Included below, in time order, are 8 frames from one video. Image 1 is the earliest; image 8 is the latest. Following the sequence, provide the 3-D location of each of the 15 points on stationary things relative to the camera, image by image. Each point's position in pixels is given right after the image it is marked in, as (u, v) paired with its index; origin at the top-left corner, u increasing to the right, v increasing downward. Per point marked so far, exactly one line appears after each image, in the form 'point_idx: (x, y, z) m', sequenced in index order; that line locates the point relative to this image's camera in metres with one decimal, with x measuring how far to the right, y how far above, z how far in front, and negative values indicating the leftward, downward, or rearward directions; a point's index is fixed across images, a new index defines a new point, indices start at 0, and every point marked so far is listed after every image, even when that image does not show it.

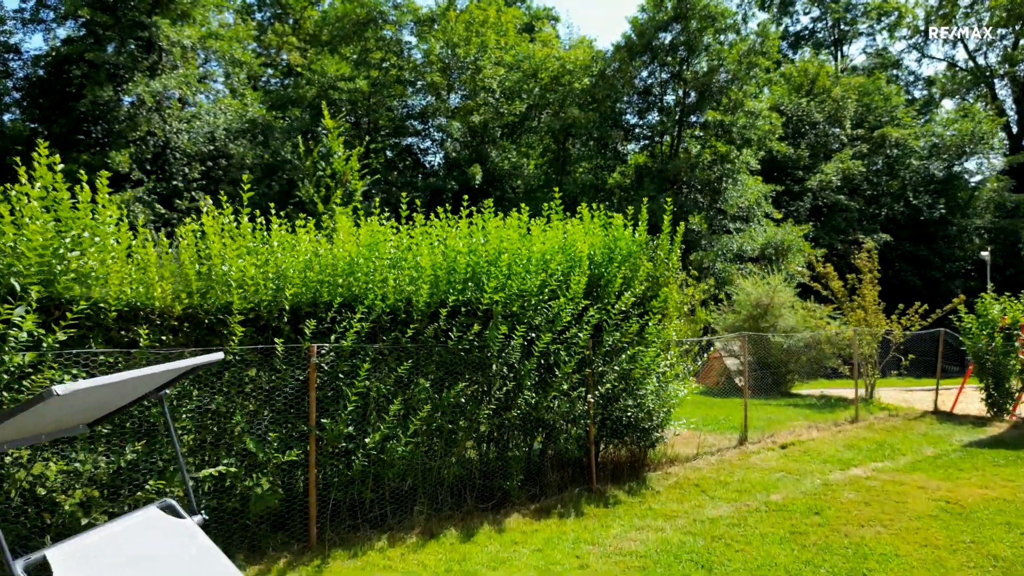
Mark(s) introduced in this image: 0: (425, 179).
0: (-1.7, +2.1, +13.3) m
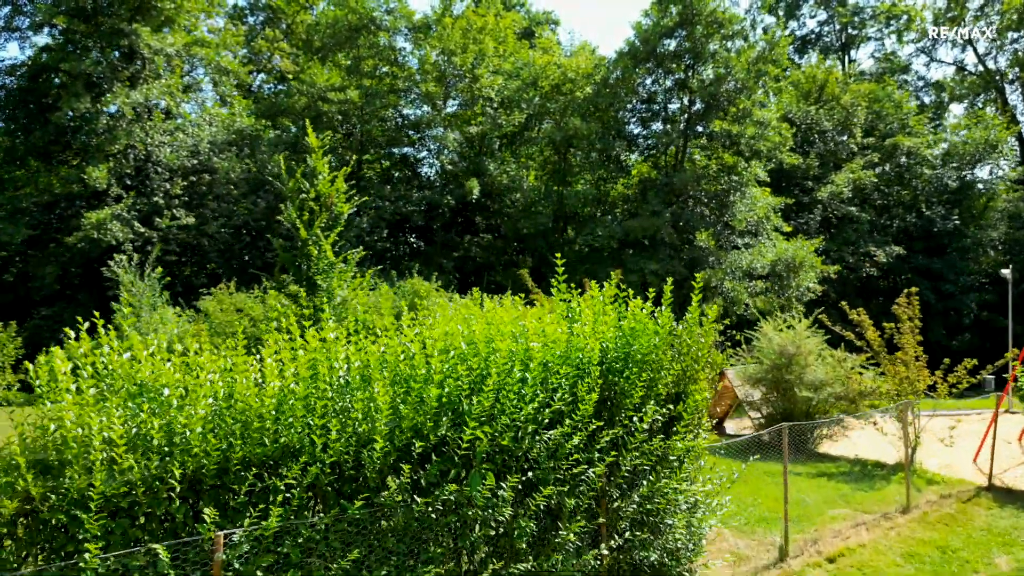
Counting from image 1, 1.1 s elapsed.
0: (-1.7, +1.8, +12.7) m
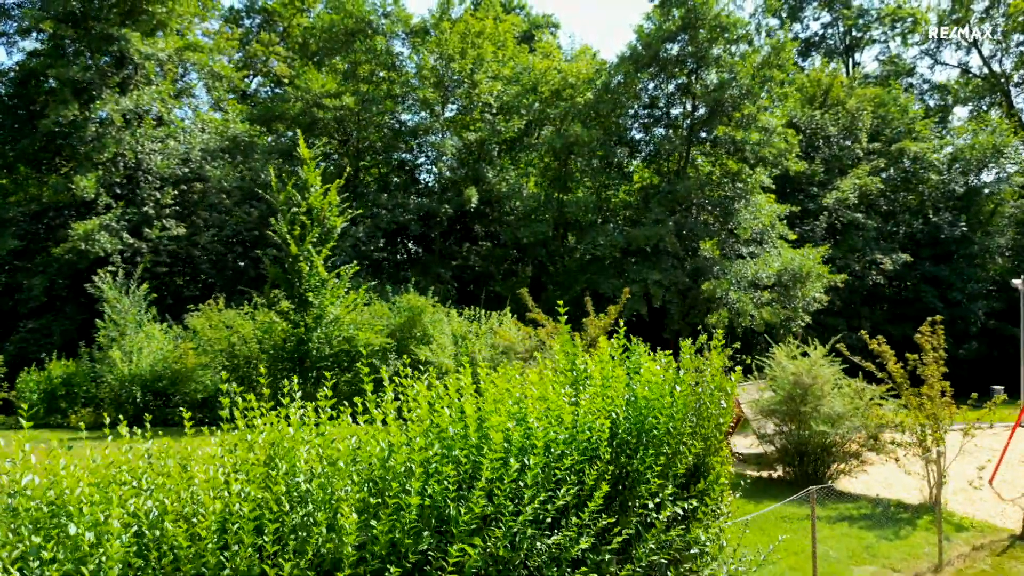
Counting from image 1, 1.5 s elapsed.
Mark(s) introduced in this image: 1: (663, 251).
0: (-1.7, +1.6, +12.5) m
1: (+2.7, +0.7, +12.0) m
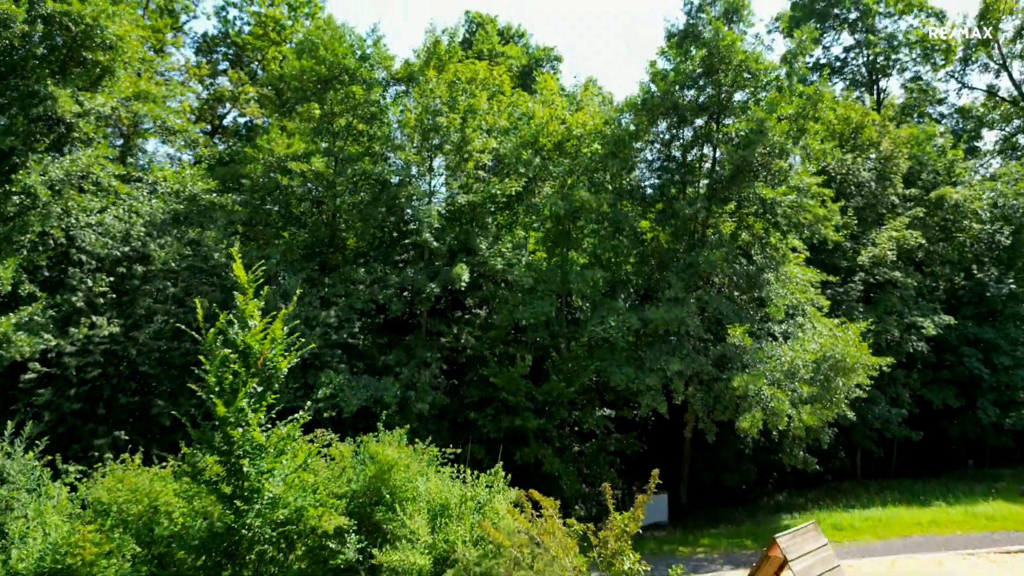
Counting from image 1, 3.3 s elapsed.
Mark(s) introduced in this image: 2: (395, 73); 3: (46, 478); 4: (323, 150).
0: (-1.8, +0.2, +10.8) m
1: (+2.6, -0.7, +10.4) m
2: (-2.0, +3.6, +11.5) m
3: (-4.3, -1.7, +6.2) m
4: (-2.9, +2.2, +10.7) m
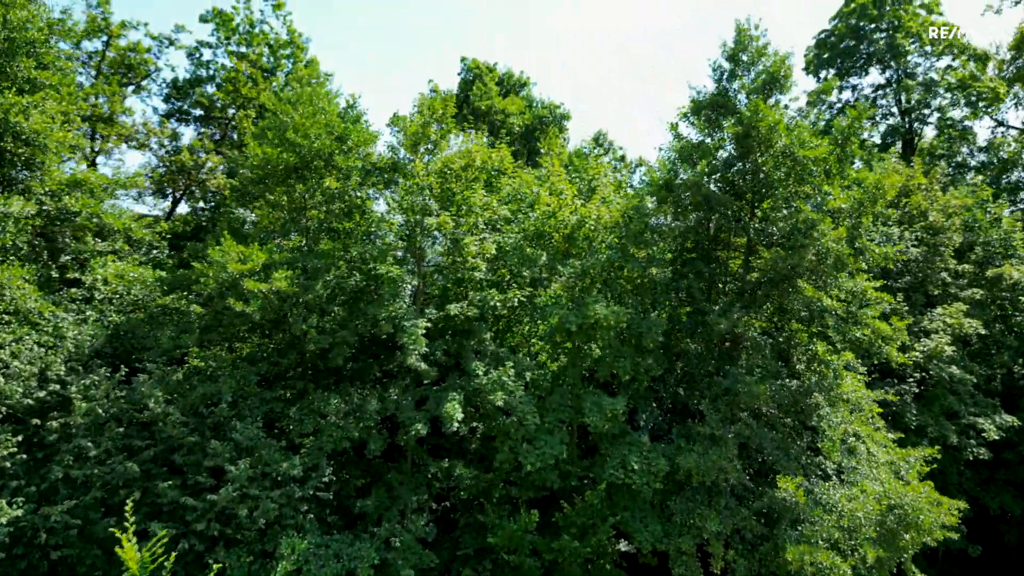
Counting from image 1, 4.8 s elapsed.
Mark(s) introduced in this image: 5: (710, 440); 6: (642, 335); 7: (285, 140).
0: (-1.7, -1.5, +9.1) m
1: (+2.7, -2.5, +8.7) m
2: (-2.0, +1.8, +9.8) m
3: (-4.2, -3.5, +4.5) m
4: (-2.9, +0.4, +8.9) m
5: (+2.6, -2.0, +8.8) m
6: (+1.8, -0.7, +9.3) m
7: (-3.2, +2.1, +9.5) m
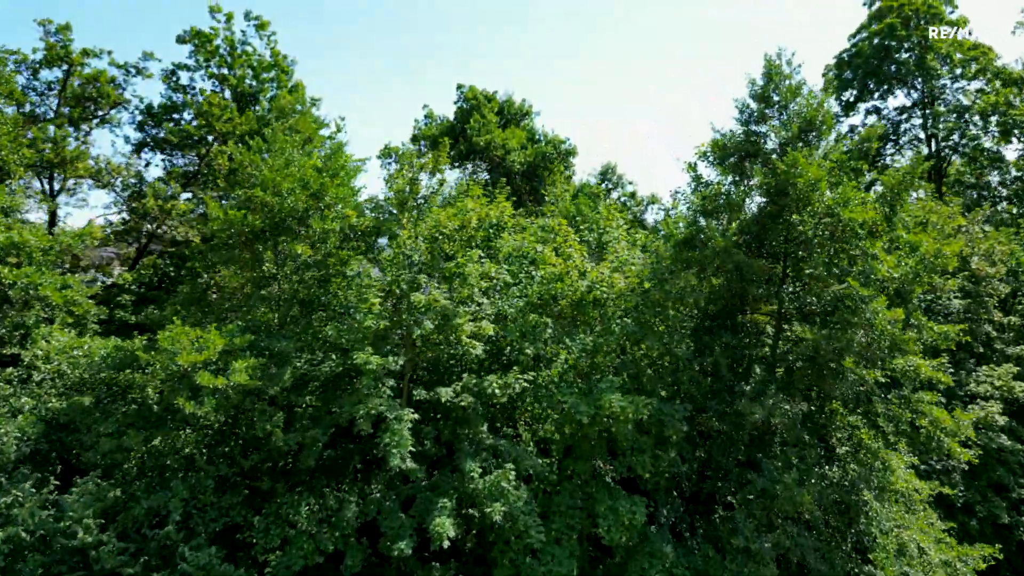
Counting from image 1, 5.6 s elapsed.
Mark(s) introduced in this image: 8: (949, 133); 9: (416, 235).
0: (-1.7, -2.5, +7.8) m
1: (+2.7, -3.4, +7.4) m
2: (-2.0, +0.8, +8.5) m
3: (-4.2, -4.4, +3.2) m
4: (-2.9, -0.6, +7.7) m
5: (+2.6, -3.0, +7.5) m
6: (+1.8, -1.6, +8.1) m
7: (-3.2, +1.1, +8.2) m
8: (+11.3, +4.0, +17.7) m
9: (-1.2, +0.7, +8.3) m
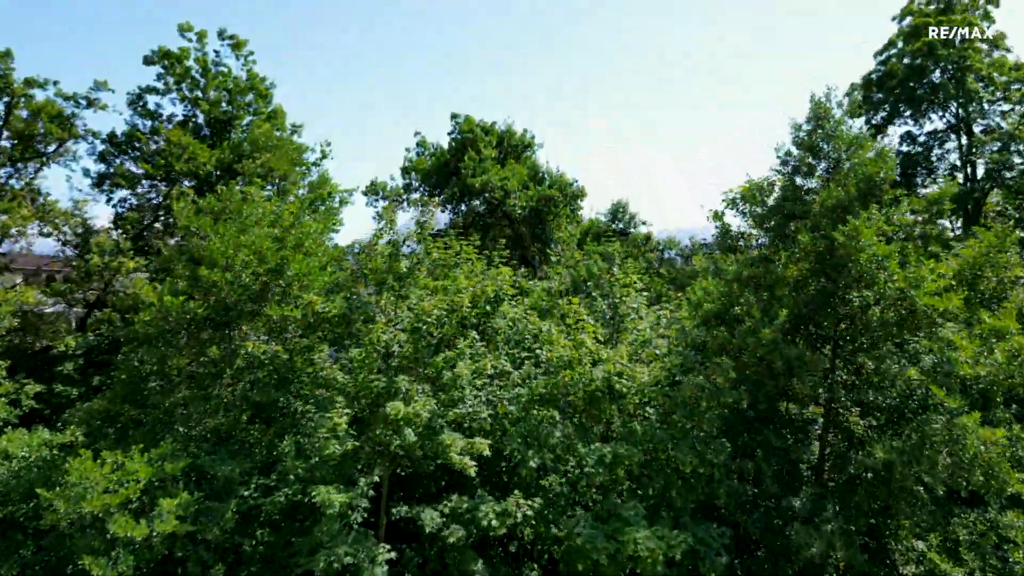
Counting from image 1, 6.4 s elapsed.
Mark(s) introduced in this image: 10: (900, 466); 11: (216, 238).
0: (-1.7, -3.5, +6.3) m
1: (+2.7, -4.5, +5.9) m
2: (-2.0, -0.2, +7.0) m
3: (-4.2, -5.4, +1.7) m
4: (-2.9, -1.6, +6.2) m
5: (+2.6, -4.0, +6.0) m
6: (+1.8, -2.7, +6.5) m
7: (-3.2, +0.1, +6.7) m
8: (+11.3, +2.9, +16.1) m
9: (-1.2, -0.3, +6.8) m
10: (+3.7, -1.6, +6.5) m
11: (-3.1, +0.5, +7.1) m
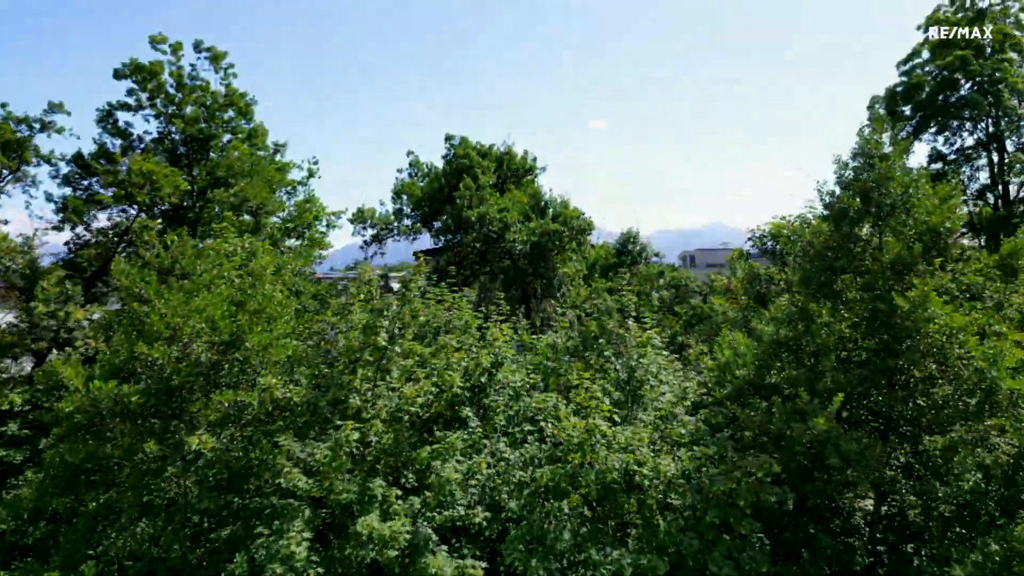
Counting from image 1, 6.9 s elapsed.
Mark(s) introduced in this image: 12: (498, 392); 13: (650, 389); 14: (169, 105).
0: (-1.7, -4.2, +5.1) m
1: (+2.7, -5.1, +4.7) m
2: (-2.0, -0.8, +5.9) m
3: (-4.2, -6.1, +0.5) m
4: (-2.9, -2.2, +5.0) m
5: (+2.6, -4.6, +4.9) m
6: (+1.8, -3.3, +5.4) m
7: (-3.2, -0.6, +5.5) m
8: (+11.3, +2.3, +15.0) m
9: (-1.2, -1.0, +5.6) m
10: (+3.7, -2.3, +5.4) m
11: (-3.1, -0.2, +6.0) m
12: (-0.2, -1.0, +6.7) m
13: (+1.5, -1.0, +7.3) m
14: (-7.3, +3.9, +14.4) m
